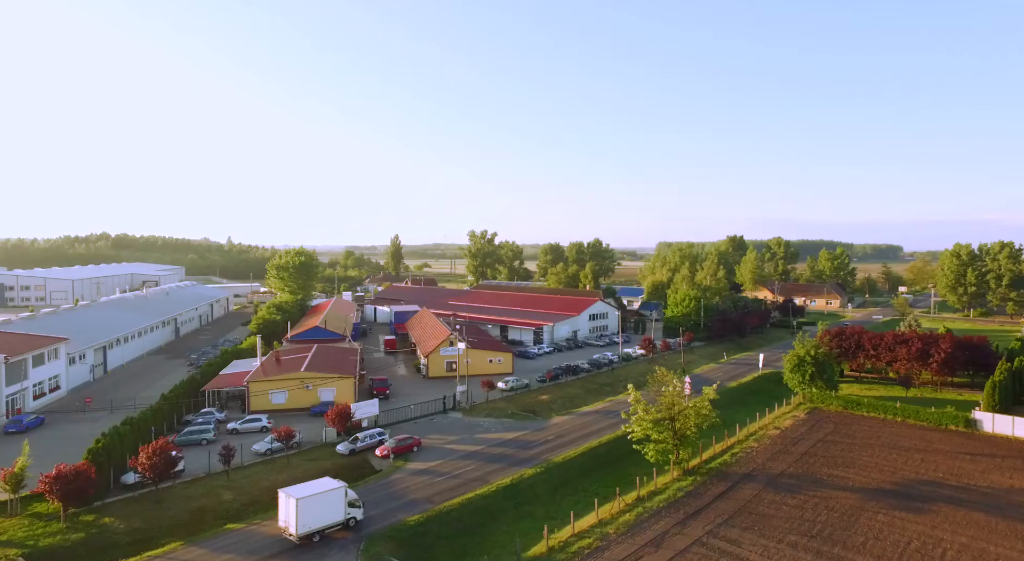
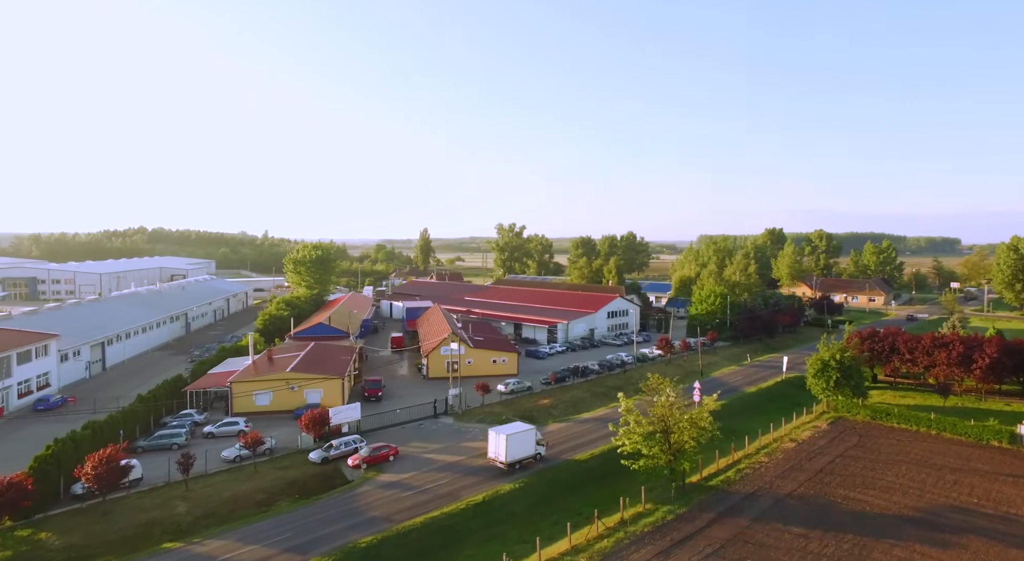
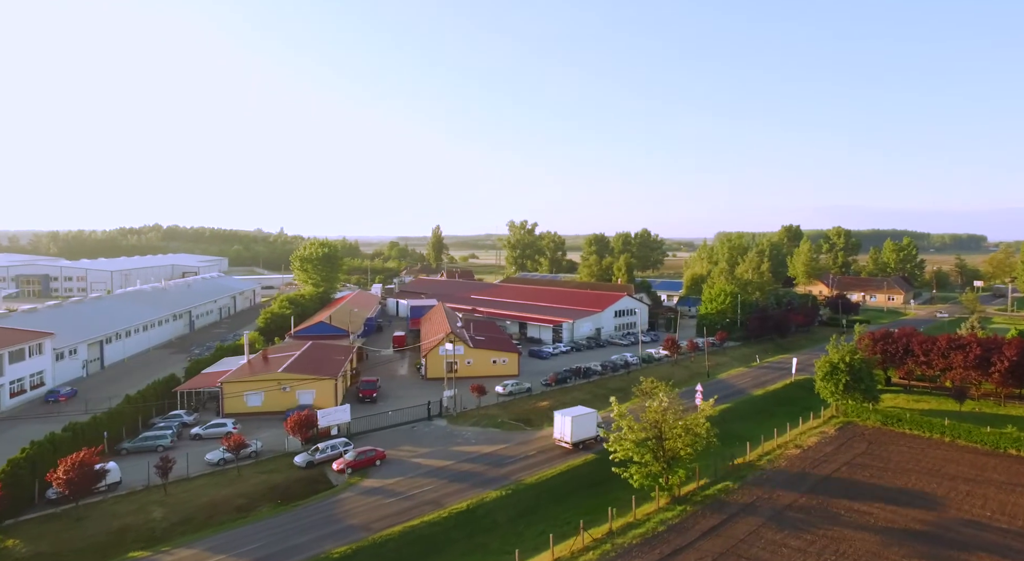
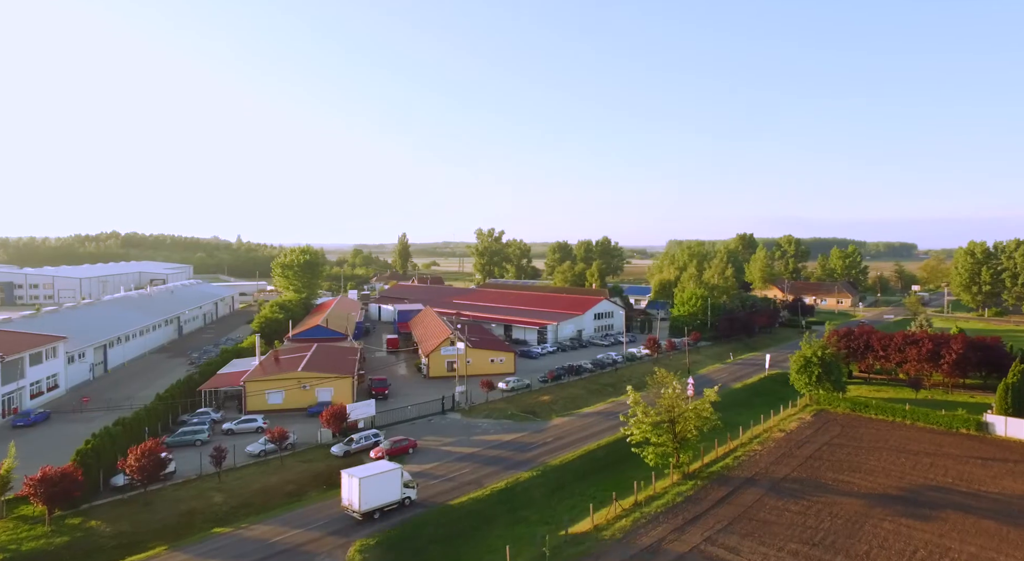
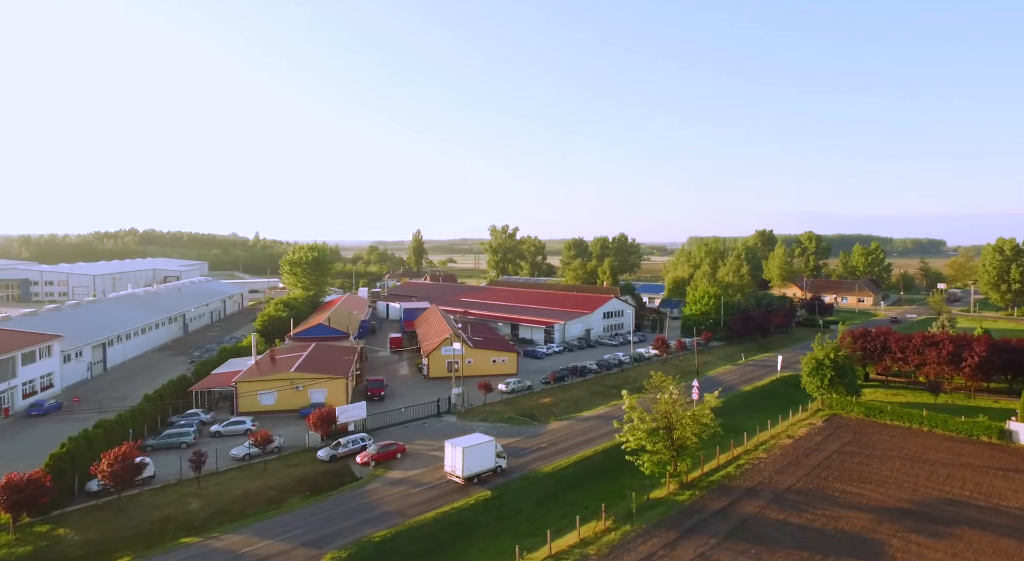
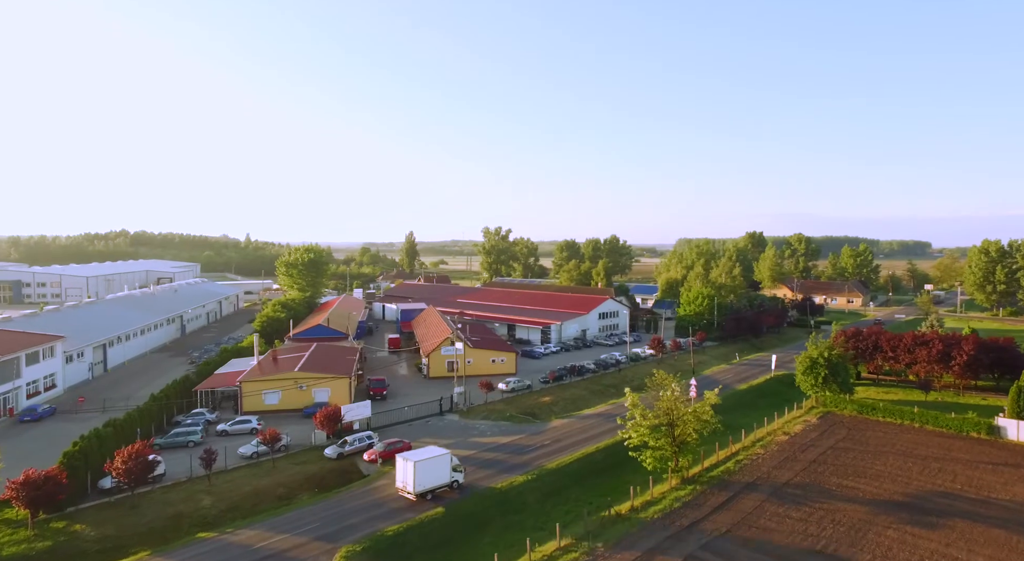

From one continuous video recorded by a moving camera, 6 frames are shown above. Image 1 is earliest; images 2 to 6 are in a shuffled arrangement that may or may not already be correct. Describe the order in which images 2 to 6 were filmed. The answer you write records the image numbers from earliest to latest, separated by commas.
4, 6, 5, 2, 3
